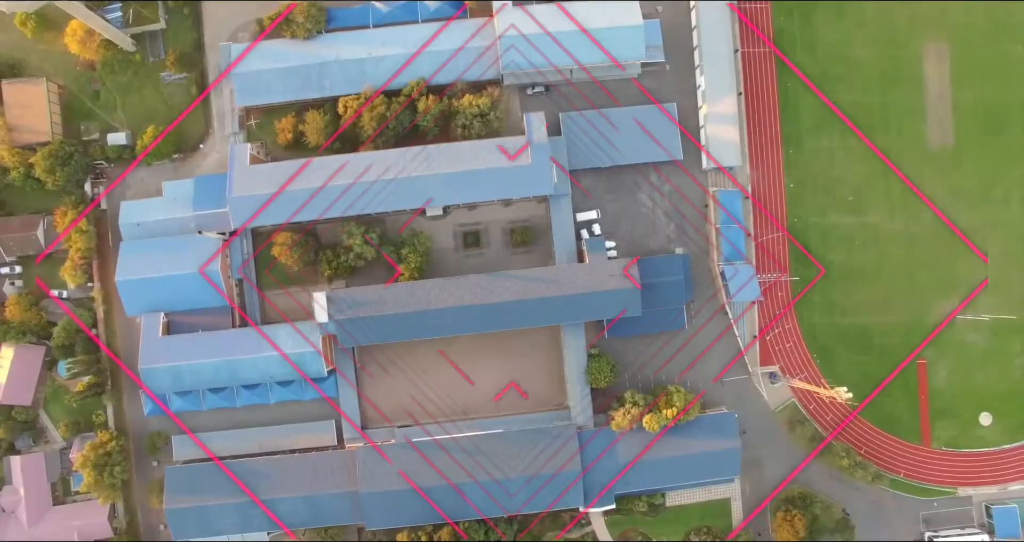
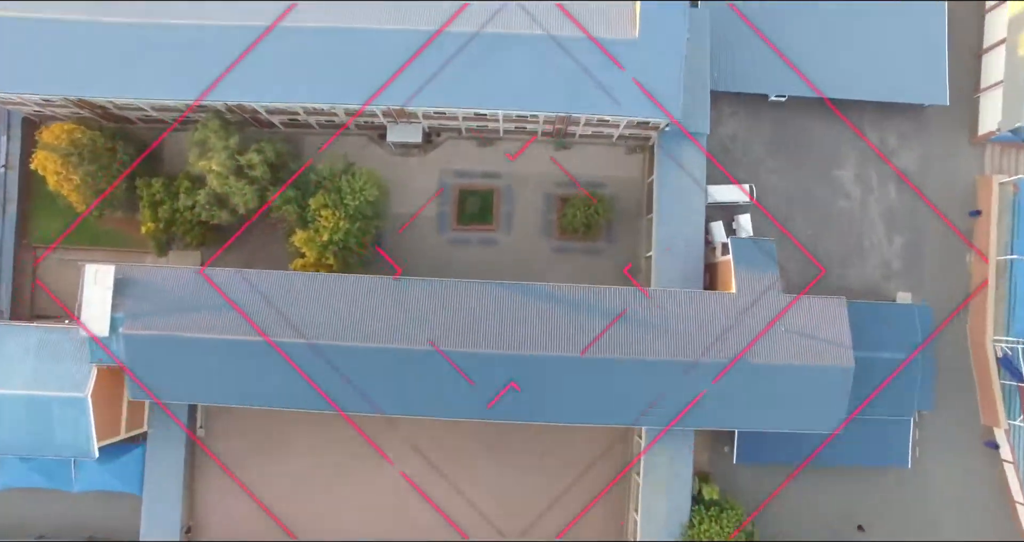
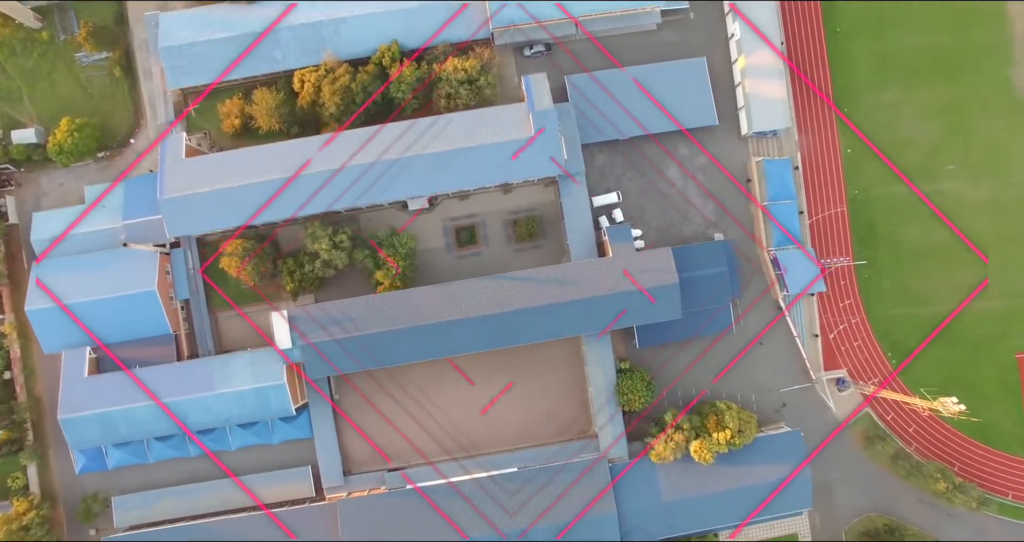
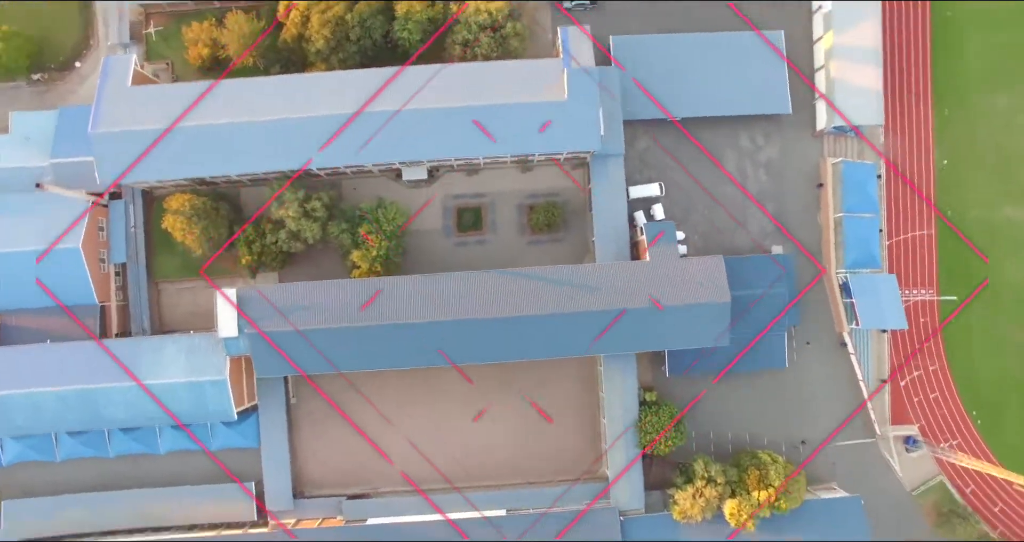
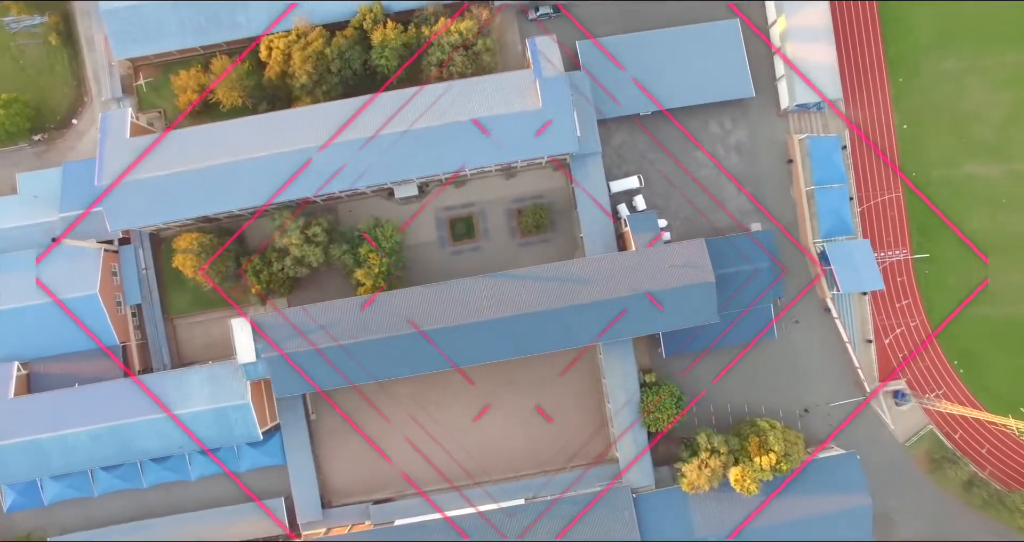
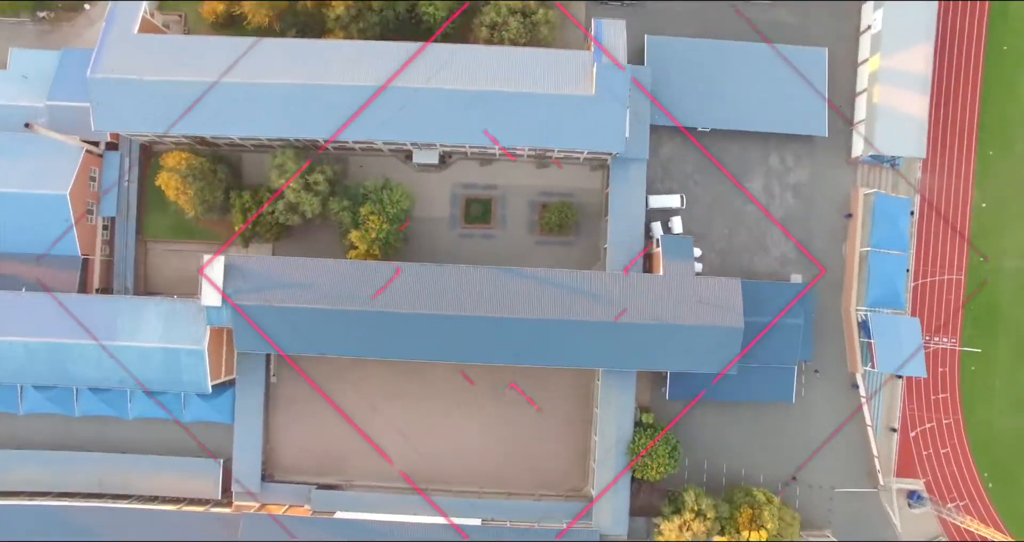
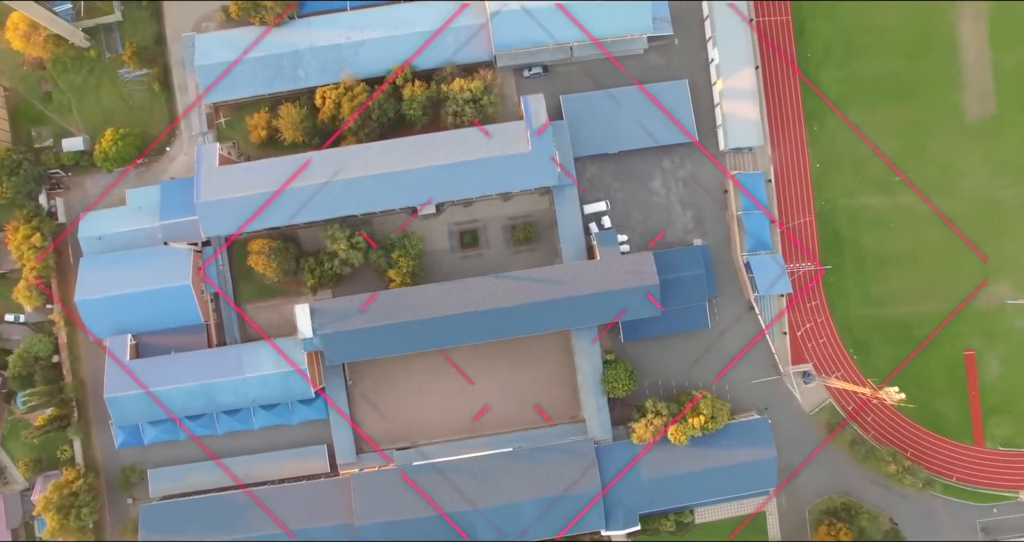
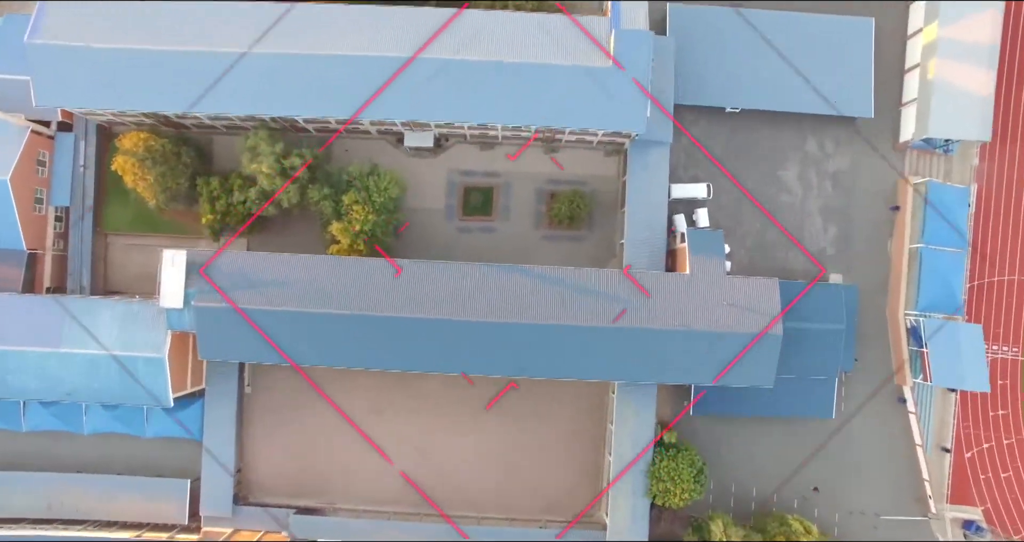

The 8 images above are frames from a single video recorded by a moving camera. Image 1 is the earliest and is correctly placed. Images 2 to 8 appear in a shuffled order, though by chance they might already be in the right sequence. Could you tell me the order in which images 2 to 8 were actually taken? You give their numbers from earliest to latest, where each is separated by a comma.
7, 3, 5, 4, 6, 8, 2
